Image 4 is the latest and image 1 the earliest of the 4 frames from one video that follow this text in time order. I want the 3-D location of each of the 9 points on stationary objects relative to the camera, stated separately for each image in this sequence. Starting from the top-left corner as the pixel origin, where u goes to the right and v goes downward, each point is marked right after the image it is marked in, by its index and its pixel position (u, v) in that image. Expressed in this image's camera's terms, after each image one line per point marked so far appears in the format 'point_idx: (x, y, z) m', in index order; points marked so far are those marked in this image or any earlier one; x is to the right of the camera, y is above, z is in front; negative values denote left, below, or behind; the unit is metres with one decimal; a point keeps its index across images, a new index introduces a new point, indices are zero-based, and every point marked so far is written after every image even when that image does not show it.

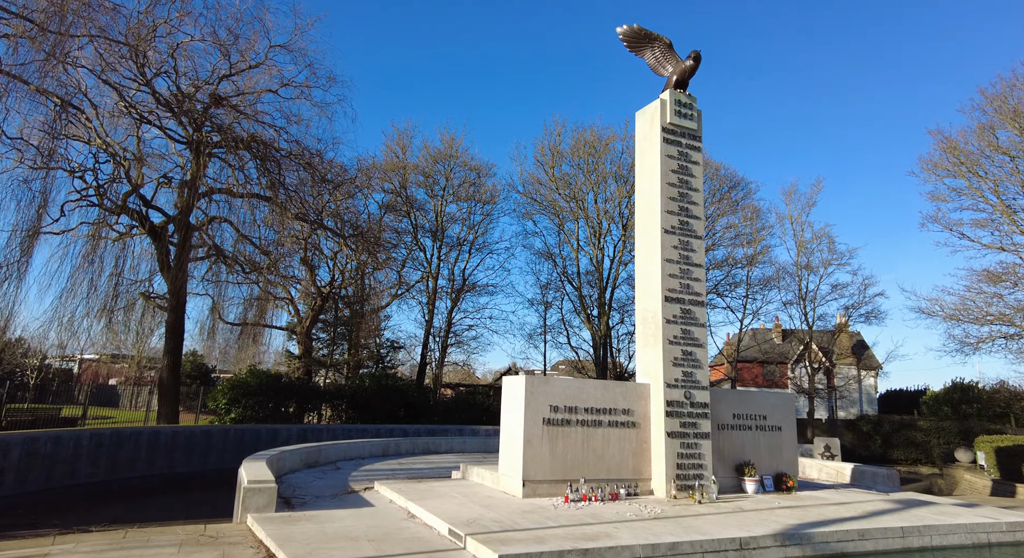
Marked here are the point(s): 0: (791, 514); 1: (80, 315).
0: (+3.4, -2.8, +7.5) m
1: (-7.6, -0.7, +11.1) m
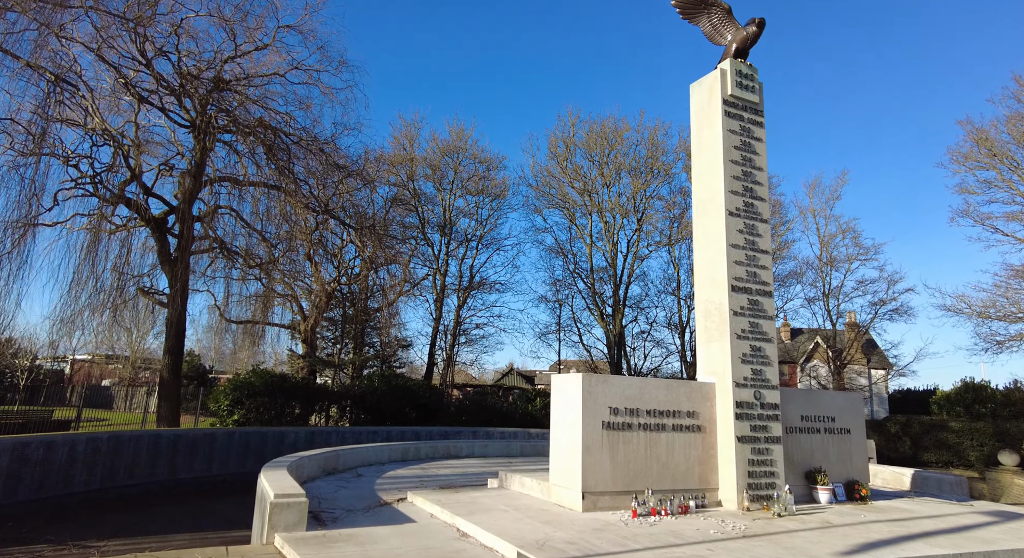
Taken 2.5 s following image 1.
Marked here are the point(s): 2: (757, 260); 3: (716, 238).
0: (+4.0, -2.6, +6.7) m
1: (-7.0, -0.6, +10.1) m
2: (+3.2, +0.2, +8.3) m
3: (+2.7, +0.5, +8.2) m
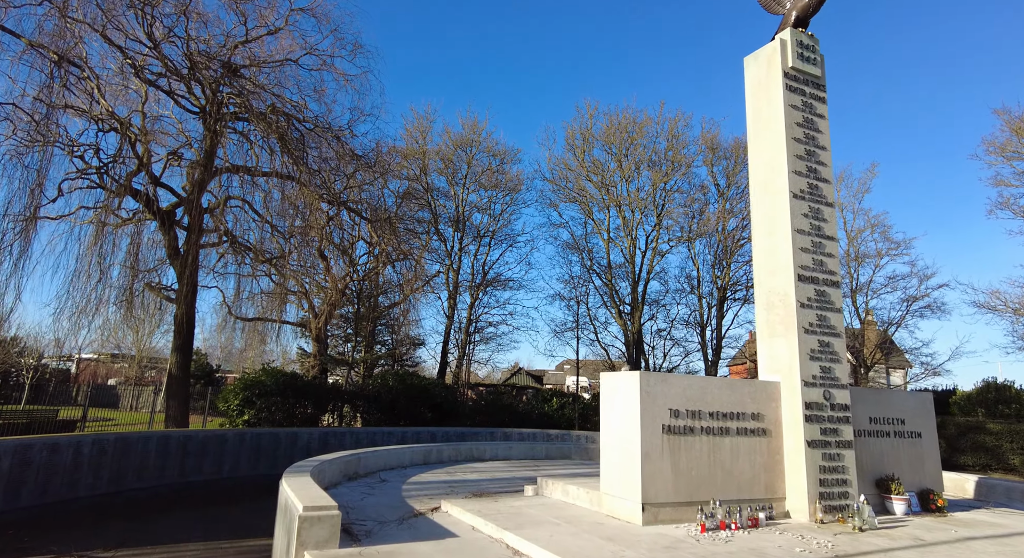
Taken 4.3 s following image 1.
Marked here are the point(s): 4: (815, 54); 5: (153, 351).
0: (+4.5, -2.5, +5.9) m
1: (-6.5, -0.4, +9.4) m
2: (+3.7, +0.4, +7.5) m
3: (+3.2, +0.7, +7.5) m
4: (+3.9, +2.9, +8.1) m
5: (-7.4, -1.5, +13.0) m
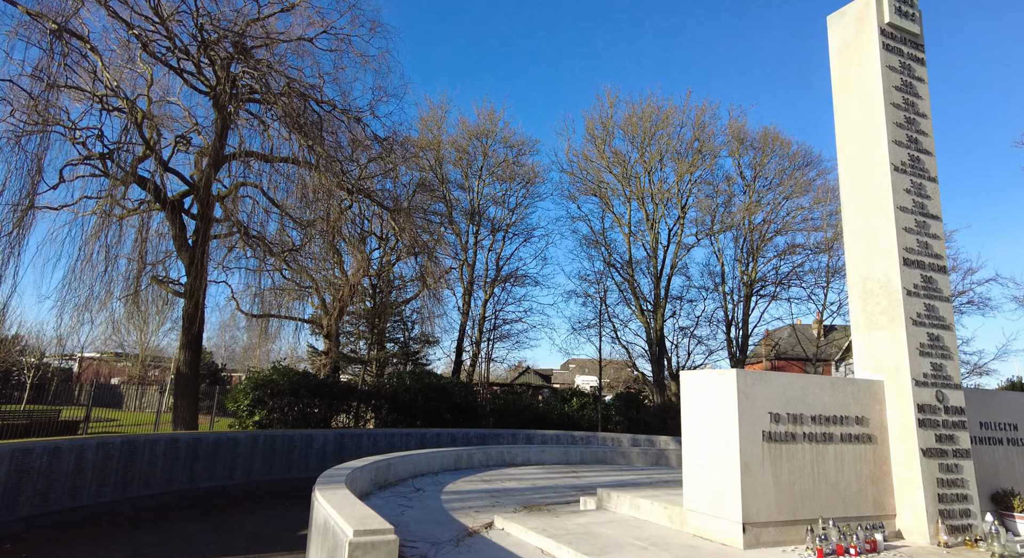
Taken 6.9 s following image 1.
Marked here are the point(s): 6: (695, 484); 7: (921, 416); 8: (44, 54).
0: (+5.2, -2.3, +5.0) m
1: (-5.9, -0.3, +8.6) m
2: (+4.4, +0.5, +6.6) m
3: (+3.8, +0.8, +6.6) m
4: (+4.5, +3.0, +7.1) m
5: (-6.7, -1.3, +12.1) m
6: (+1.7, -1.9, +5.7) m
7: (+3.9, -1.3, +6.0) m
8: (-6.4, +3.2, +8.6) m
